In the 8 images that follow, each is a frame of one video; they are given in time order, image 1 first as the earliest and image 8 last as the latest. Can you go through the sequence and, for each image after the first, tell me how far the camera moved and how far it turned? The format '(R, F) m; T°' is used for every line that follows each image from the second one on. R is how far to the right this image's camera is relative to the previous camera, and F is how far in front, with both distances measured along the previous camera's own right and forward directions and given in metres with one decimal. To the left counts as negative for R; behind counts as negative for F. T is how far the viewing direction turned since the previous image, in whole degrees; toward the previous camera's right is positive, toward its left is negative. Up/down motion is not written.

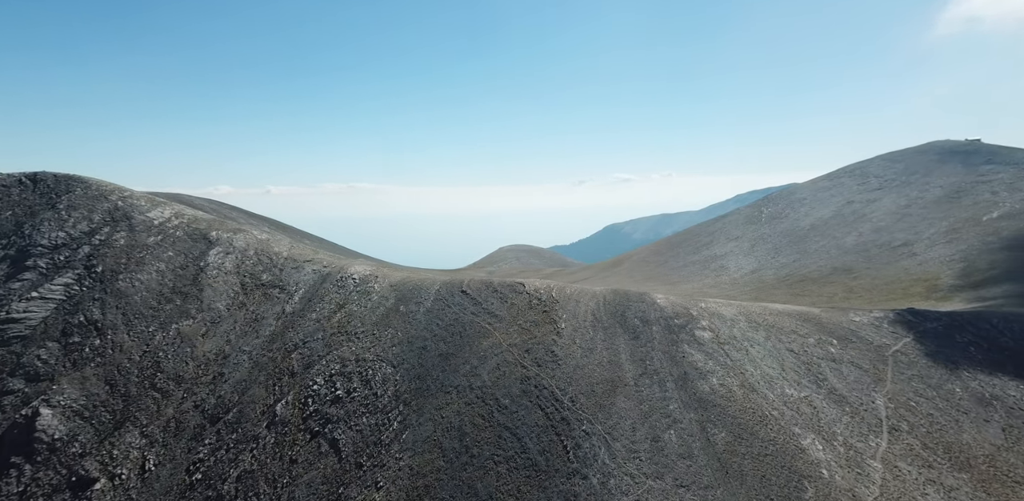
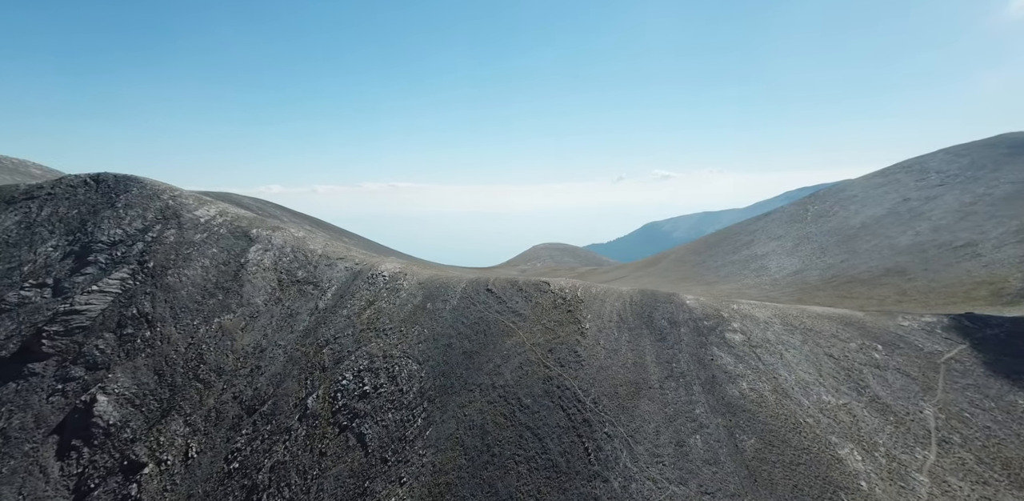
(+0.8, 0.0) m; -4°
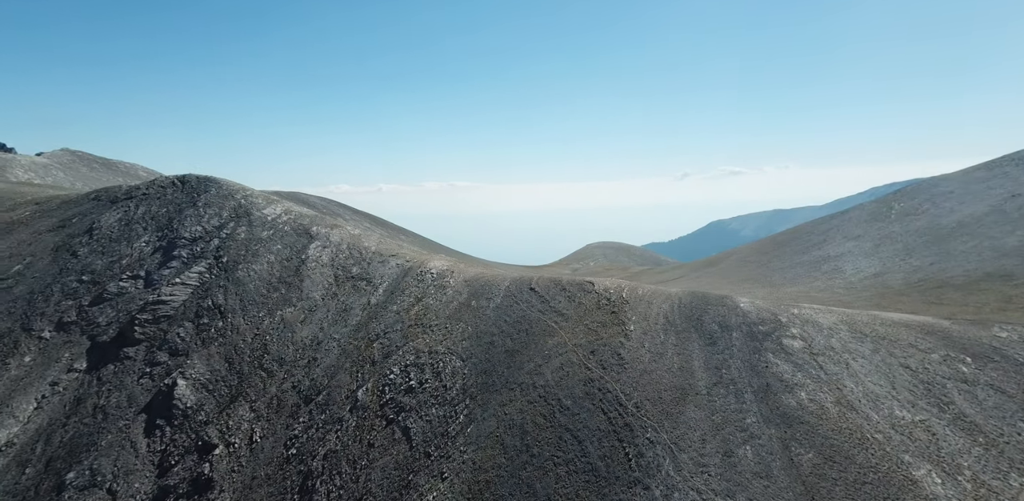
(+1.0, +0.2) m; -7°
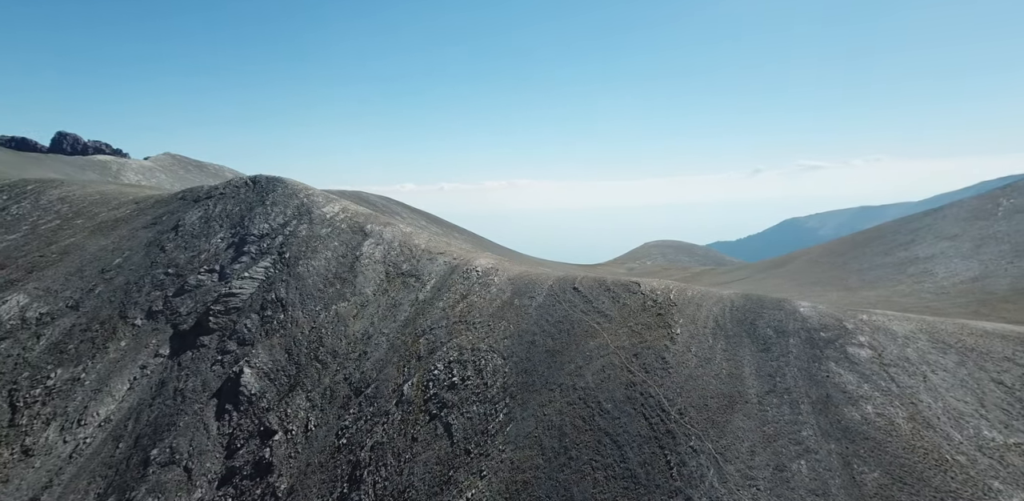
(+1.0, +0.4) m; -7°
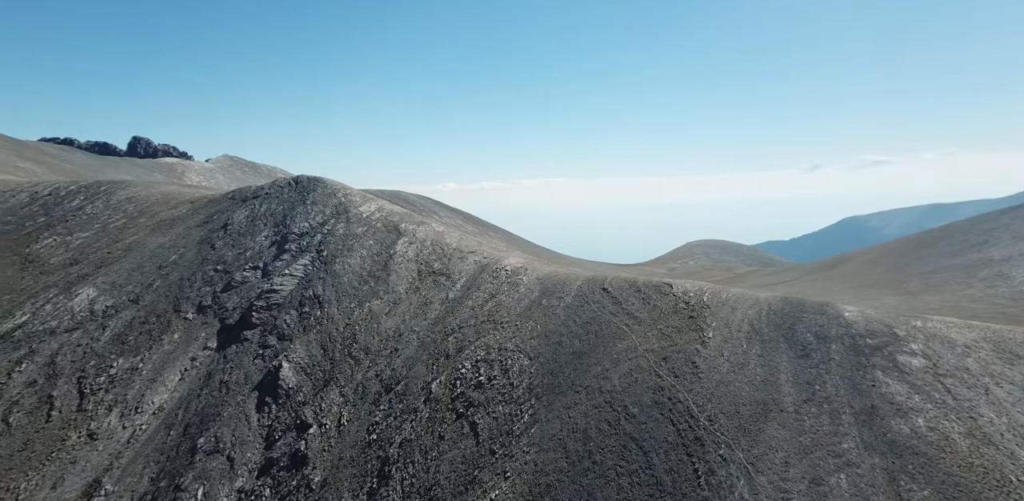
(+0.7, +0.4) m; -5°
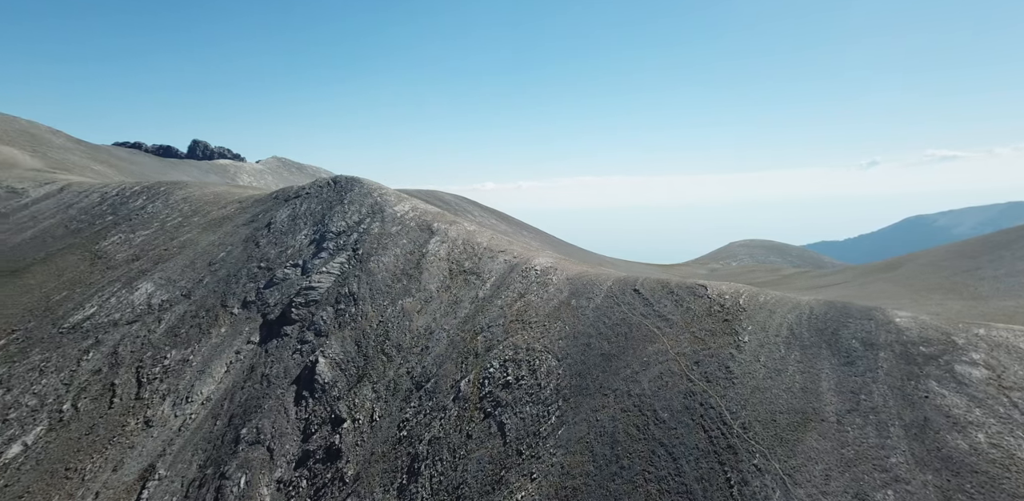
(+0.5, +0.3) m; -4°
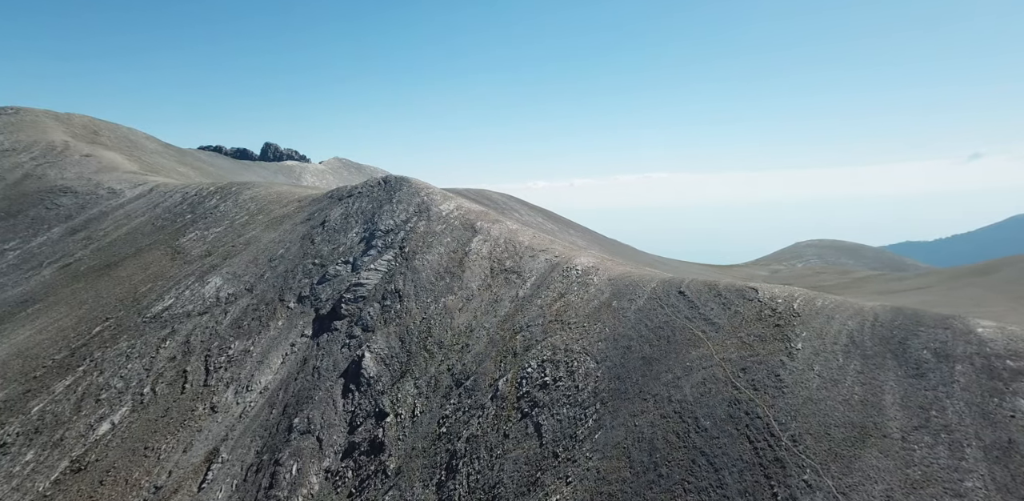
(+0.6, +0.4) m; -6°
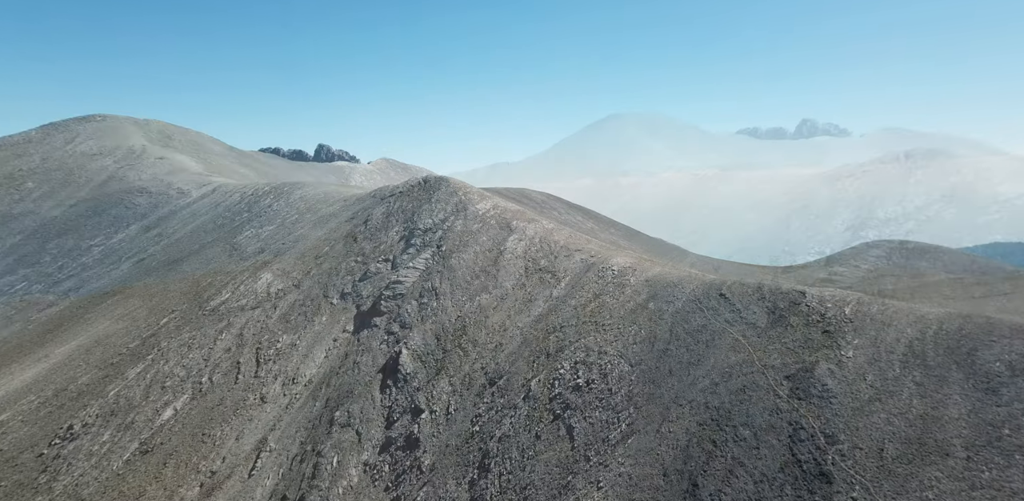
(+0.5, +0.4) m; -5°
